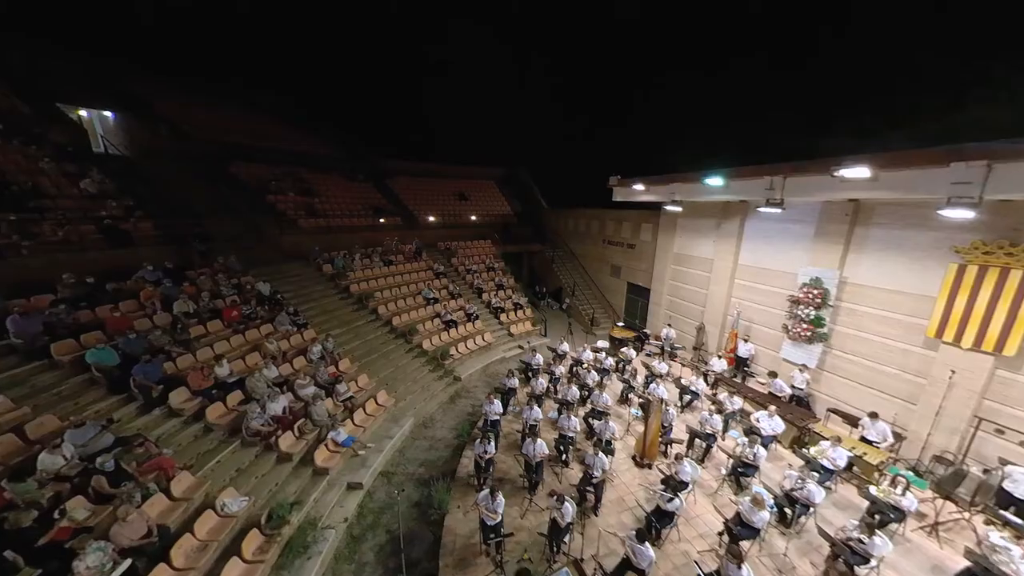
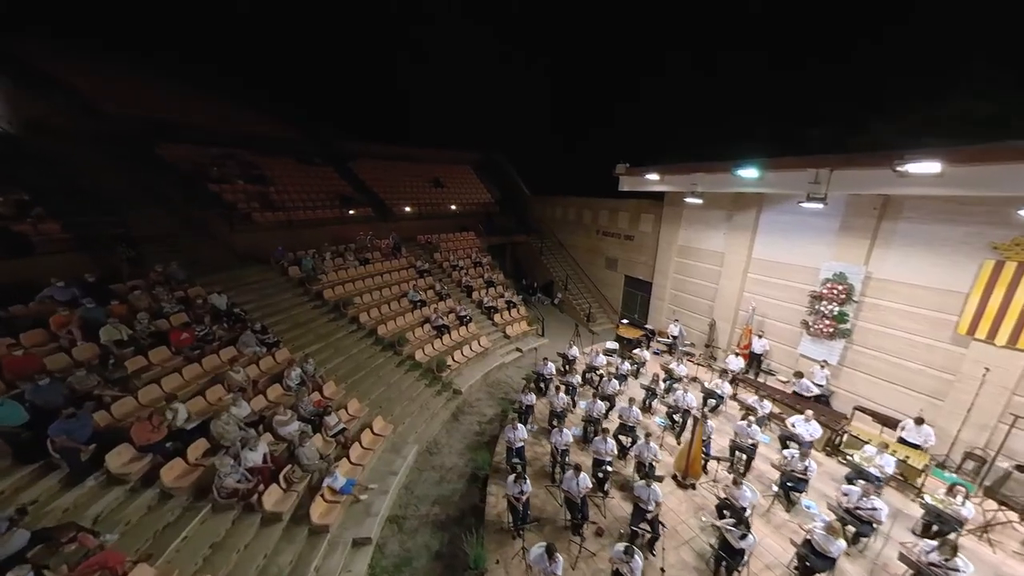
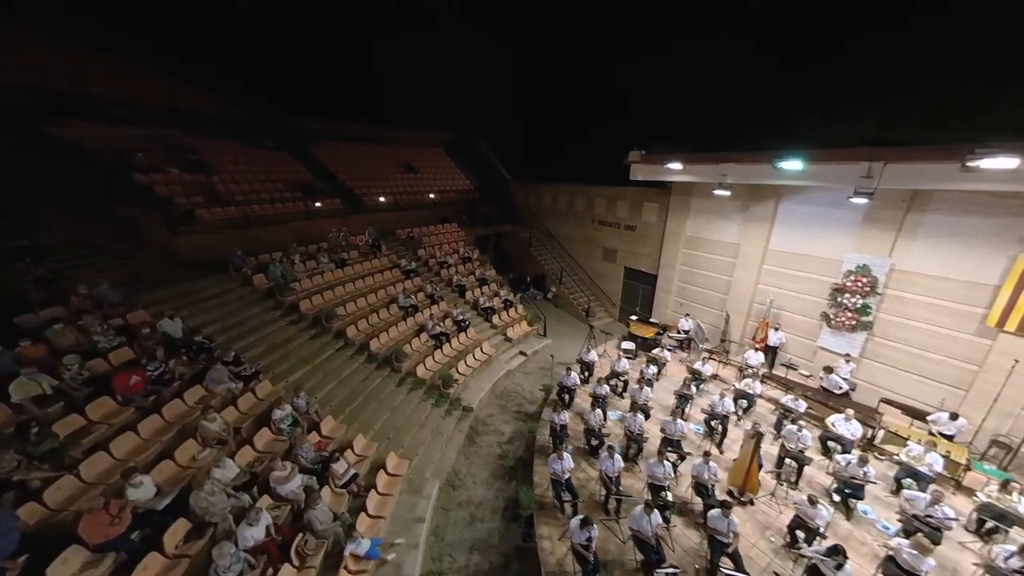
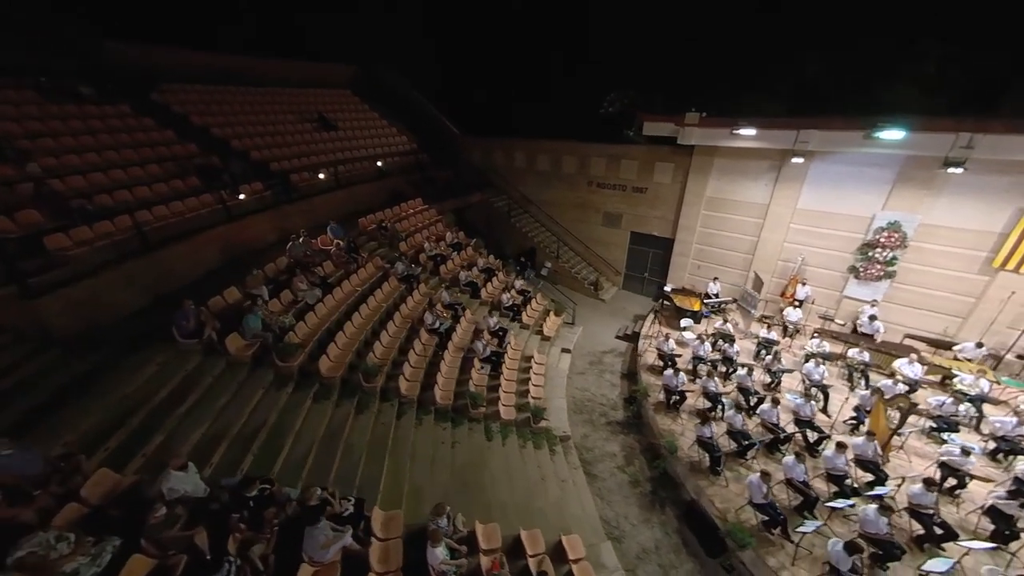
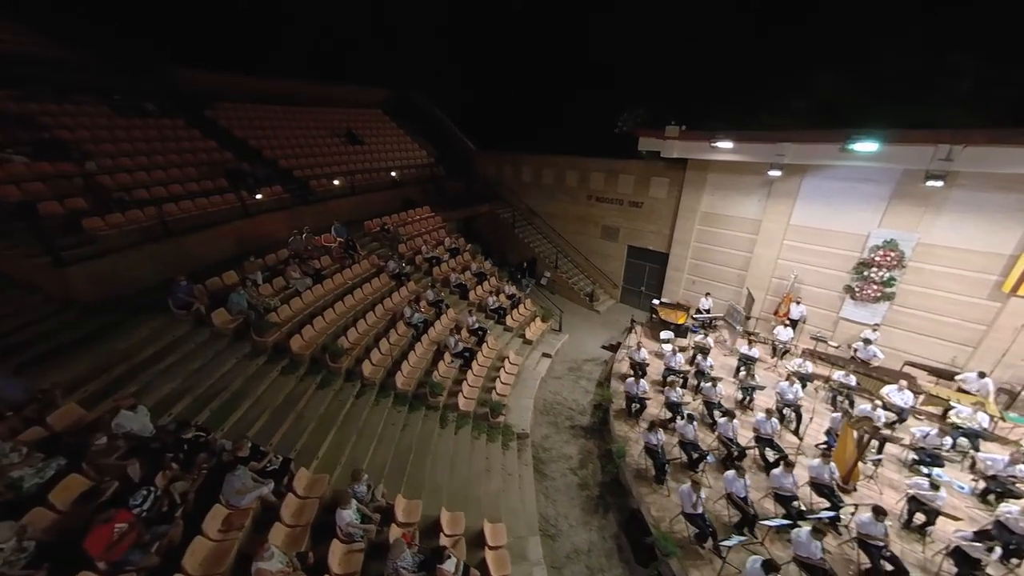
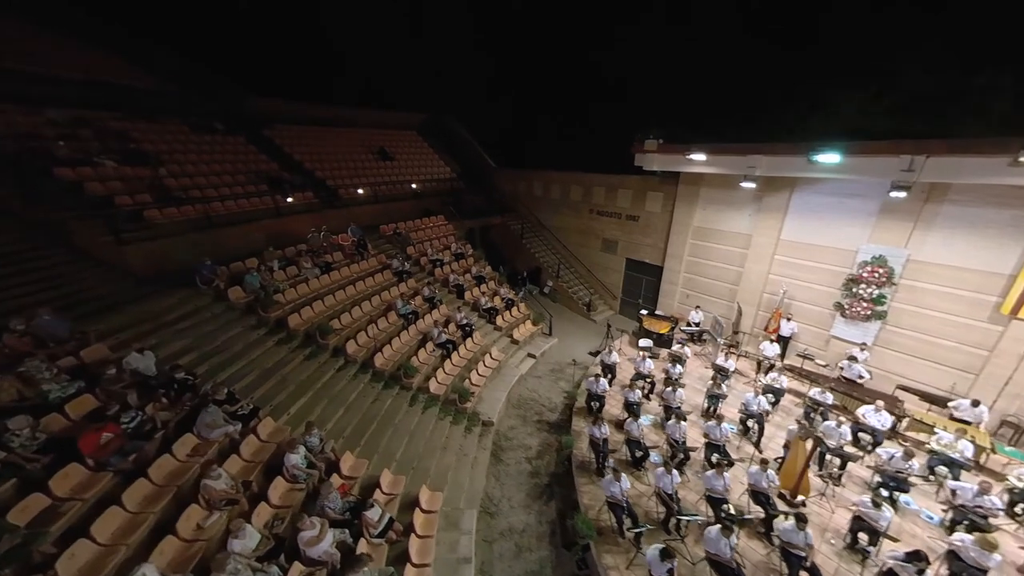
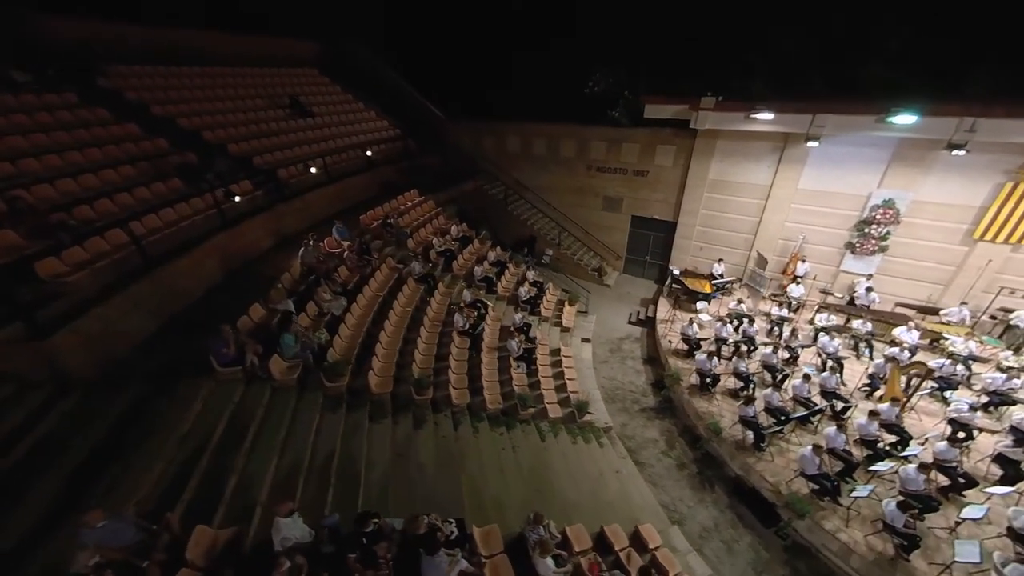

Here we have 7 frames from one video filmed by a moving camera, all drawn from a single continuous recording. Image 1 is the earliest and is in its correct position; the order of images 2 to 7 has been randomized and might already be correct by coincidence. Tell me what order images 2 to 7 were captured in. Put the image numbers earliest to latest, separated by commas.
2, 3, 6, 5, 4, 7
